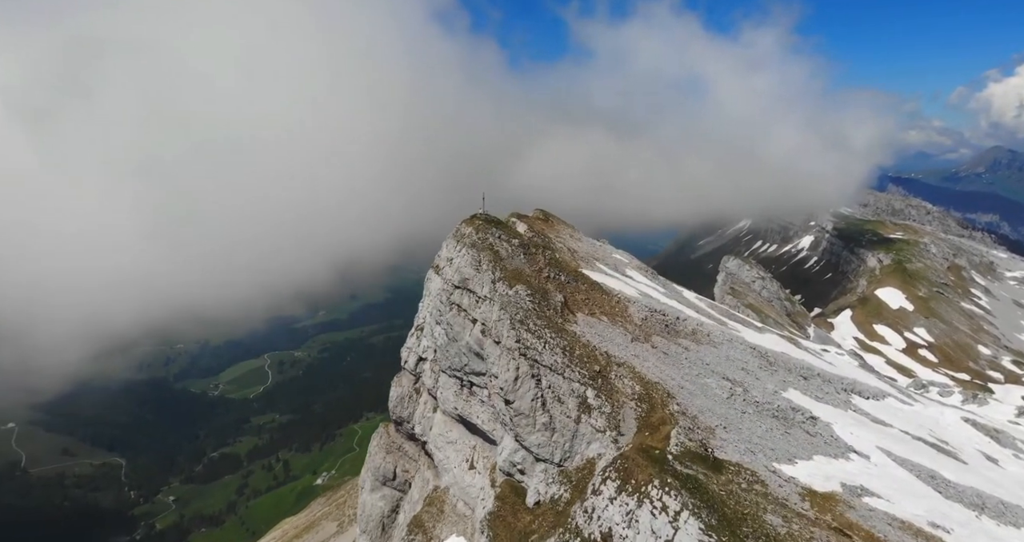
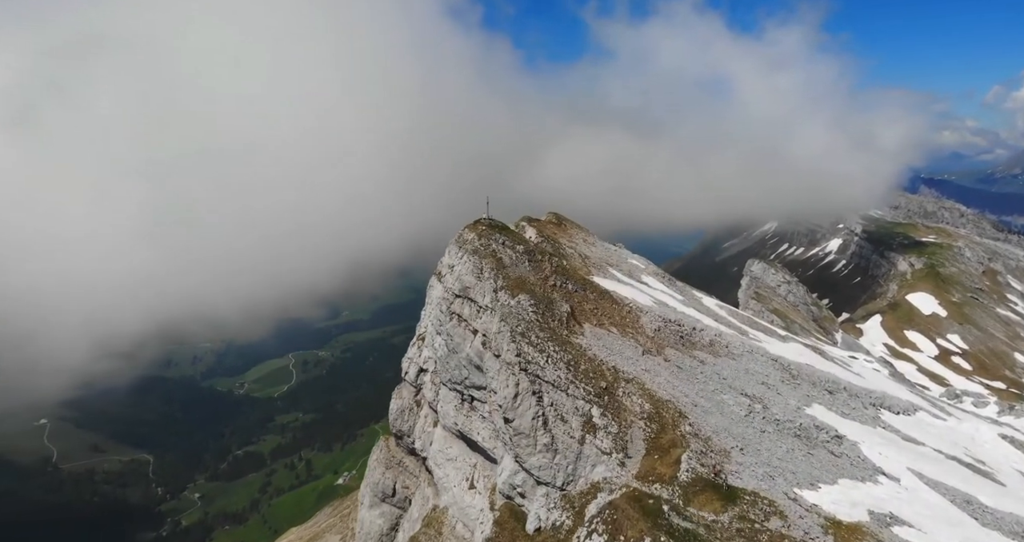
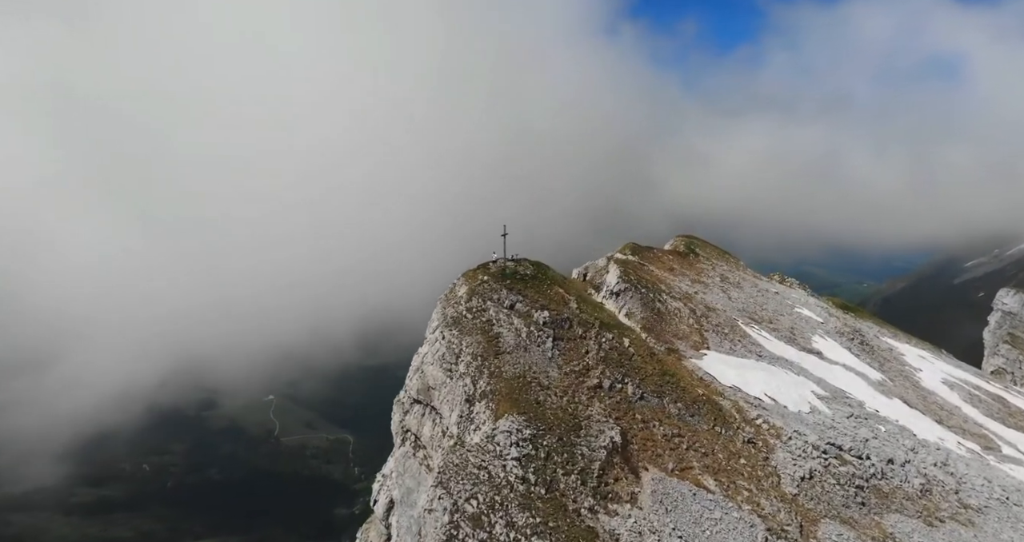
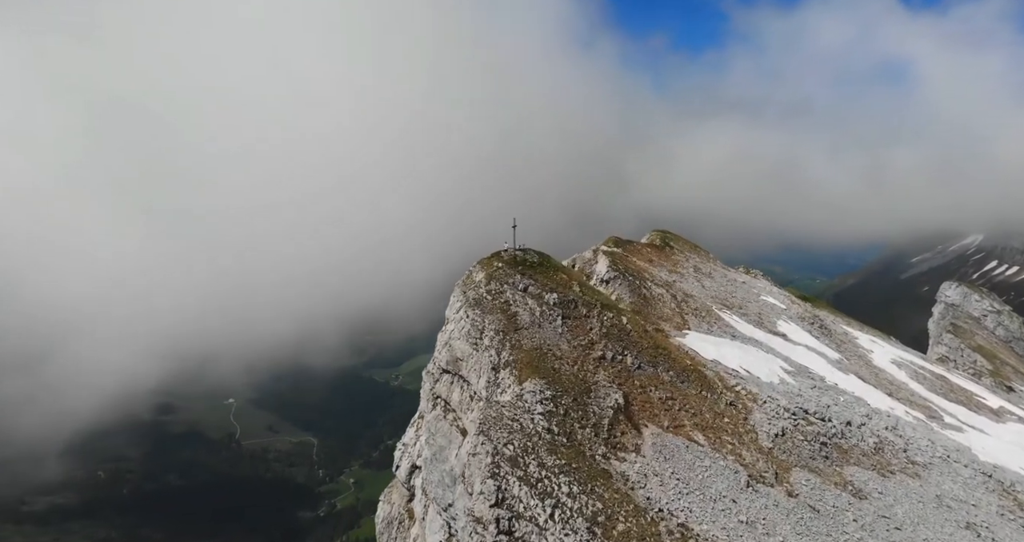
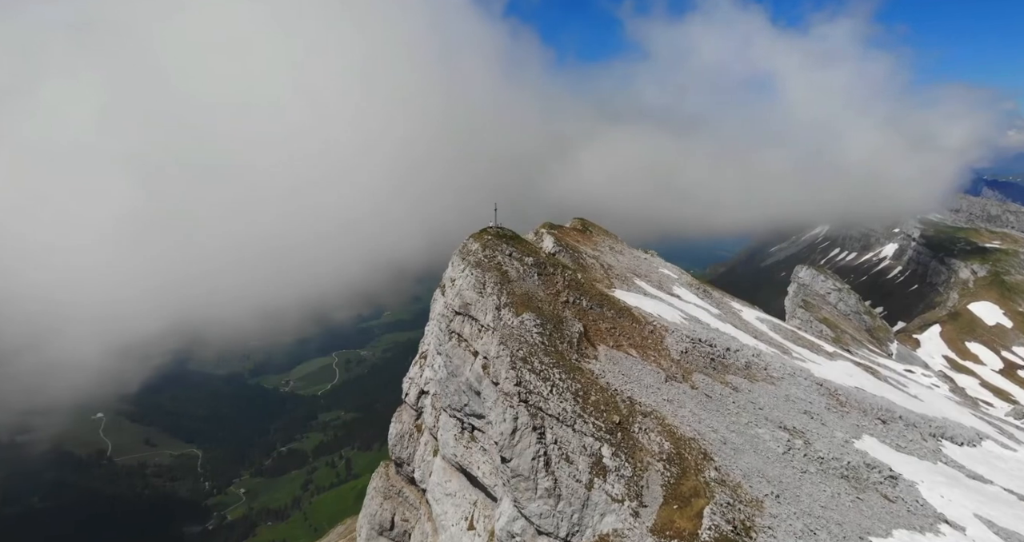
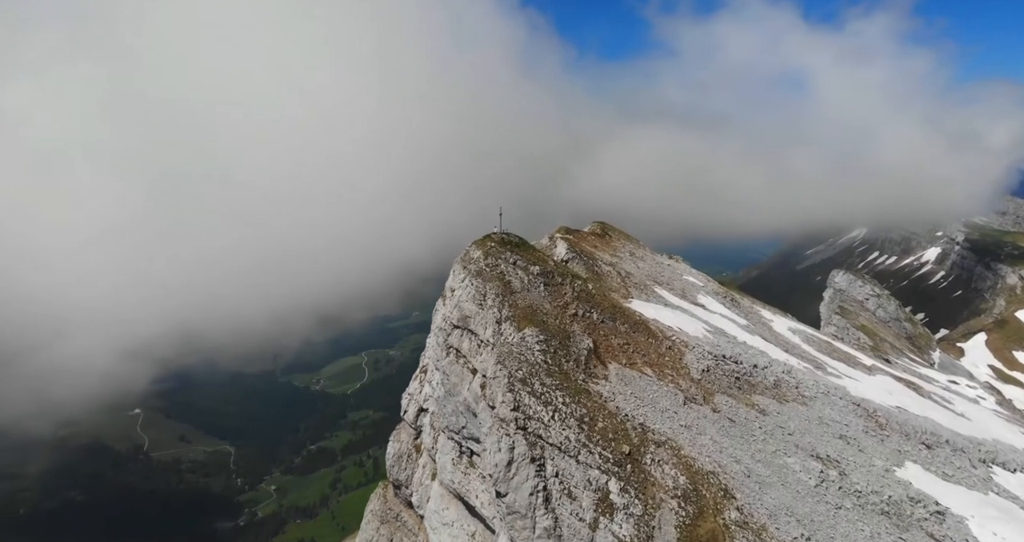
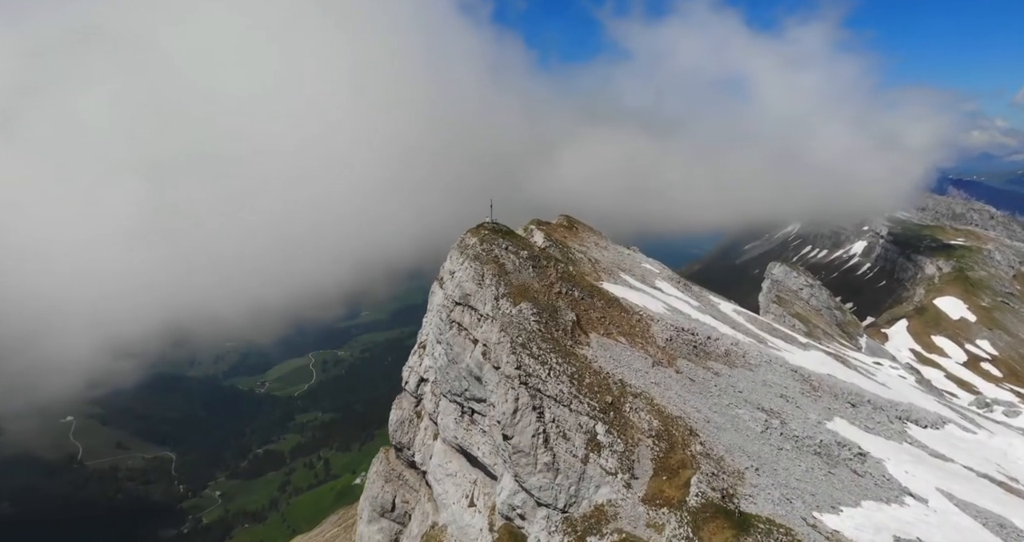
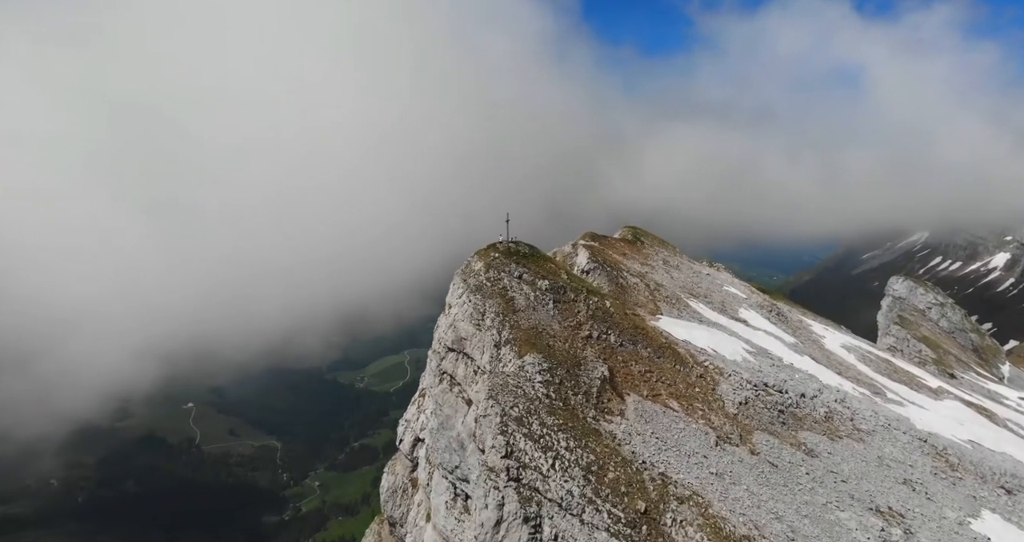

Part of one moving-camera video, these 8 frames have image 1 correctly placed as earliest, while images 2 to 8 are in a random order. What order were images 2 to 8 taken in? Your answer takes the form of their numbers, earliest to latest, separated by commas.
2, 7, 5, 6, 8, 4, 3
